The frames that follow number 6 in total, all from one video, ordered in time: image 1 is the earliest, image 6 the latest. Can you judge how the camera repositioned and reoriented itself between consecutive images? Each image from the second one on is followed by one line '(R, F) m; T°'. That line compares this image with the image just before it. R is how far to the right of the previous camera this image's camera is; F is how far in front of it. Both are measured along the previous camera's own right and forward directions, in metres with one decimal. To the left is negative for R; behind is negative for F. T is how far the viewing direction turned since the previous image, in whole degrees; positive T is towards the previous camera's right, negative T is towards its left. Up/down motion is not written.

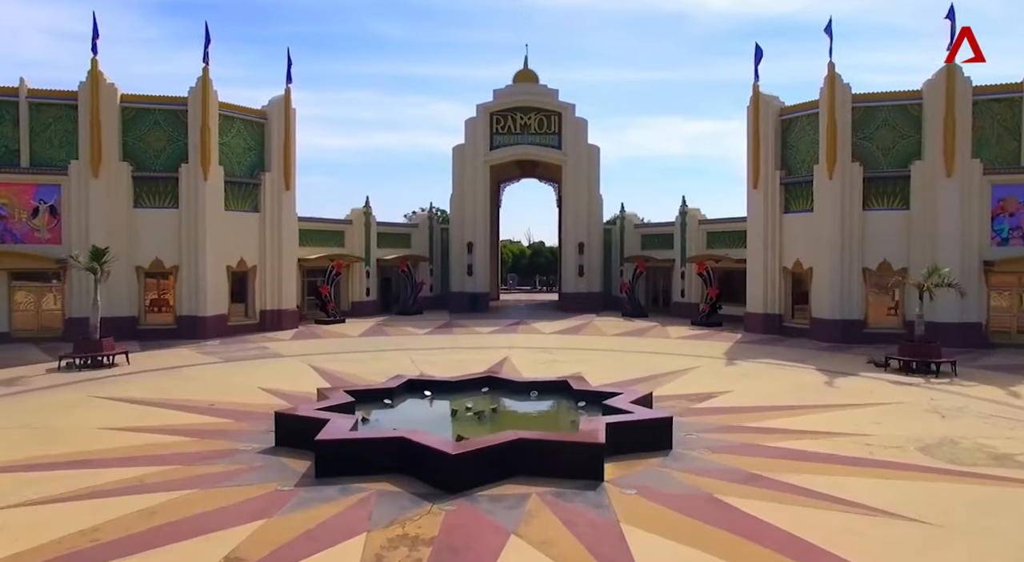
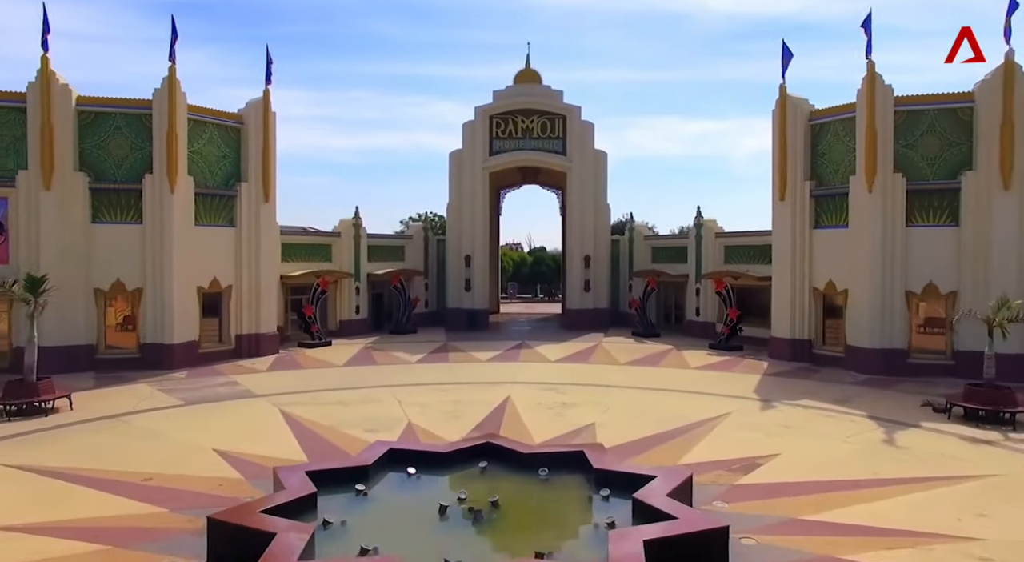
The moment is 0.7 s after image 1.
(-0.1, +1.9) m; 0°
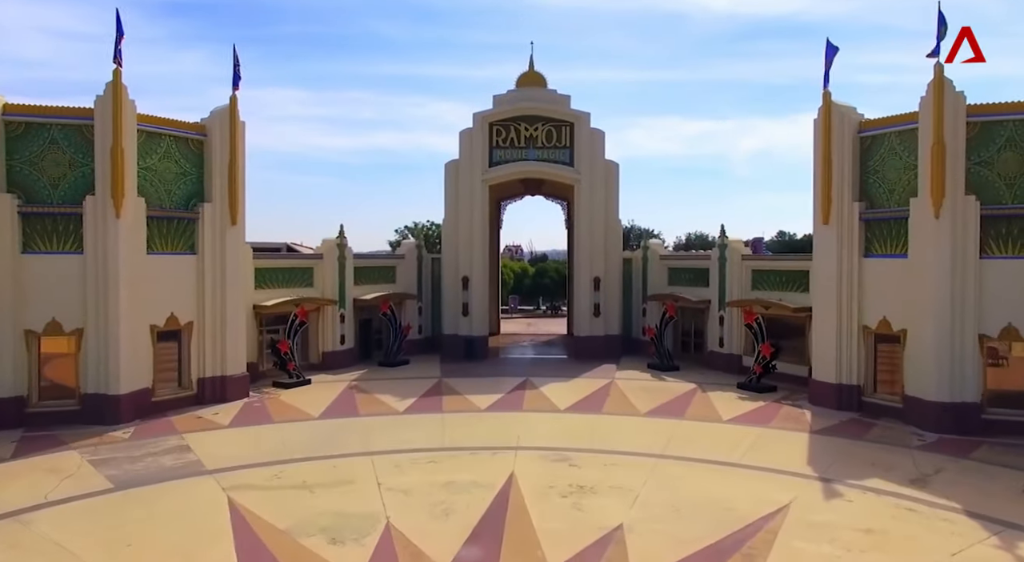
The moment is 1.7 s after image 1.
(-0.1, +2.4) m; 0°
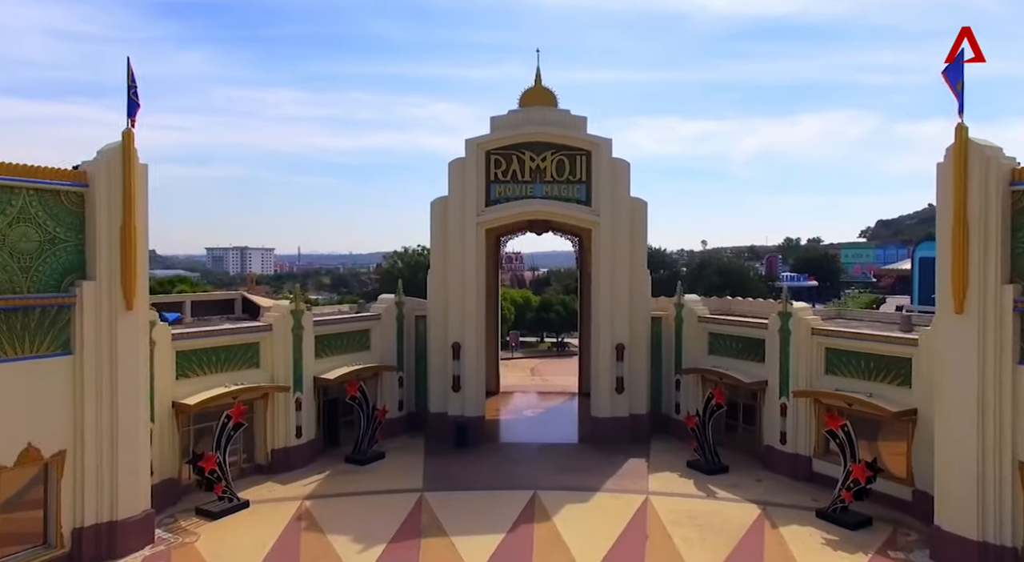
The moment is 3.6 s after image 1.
(-0.1, +4.7) m; 0°
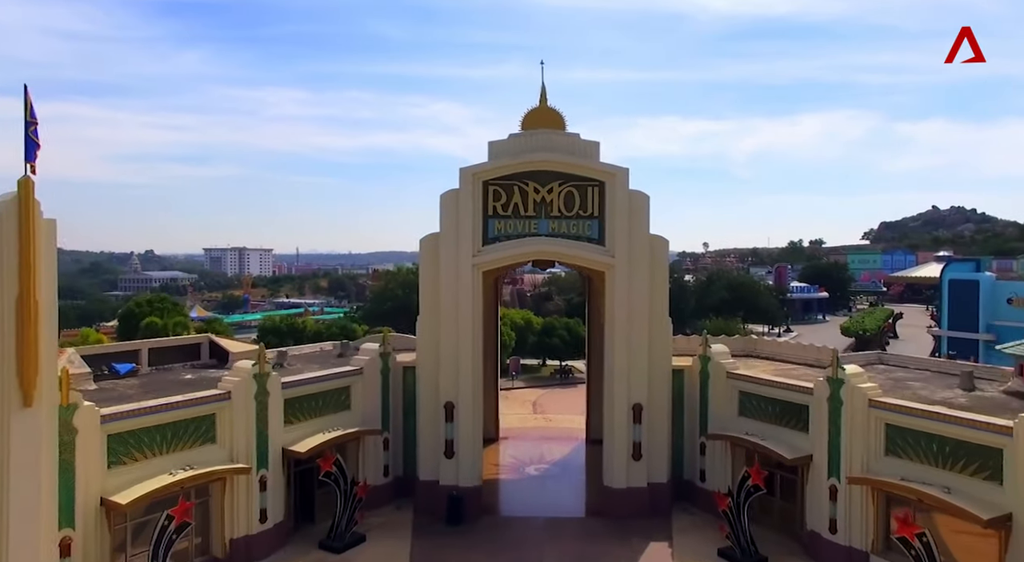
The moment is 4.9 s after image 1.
(0.0, +2.6) m; 0°
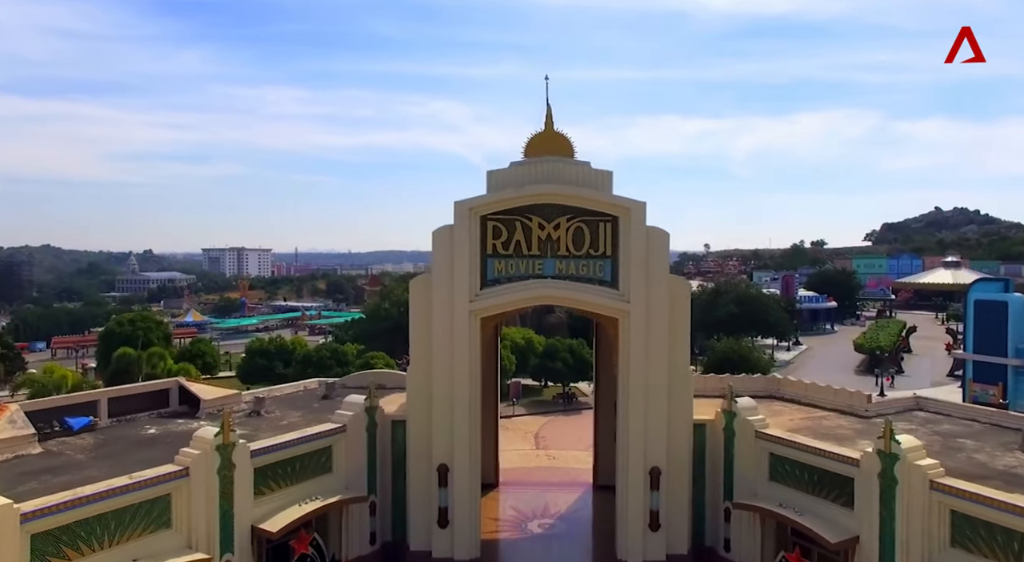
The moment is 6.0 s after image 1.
(0.0, +1.9) m; 0°
